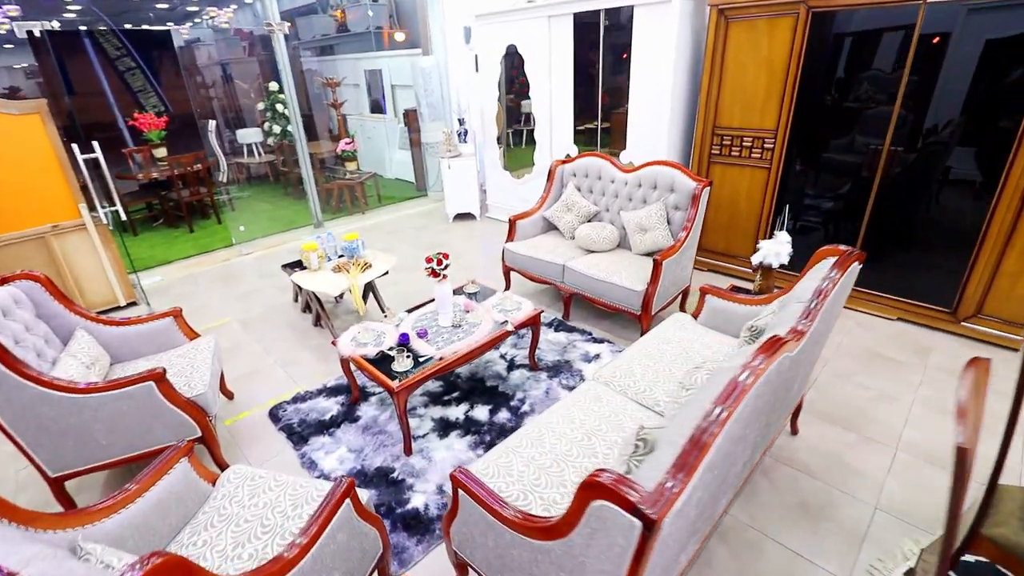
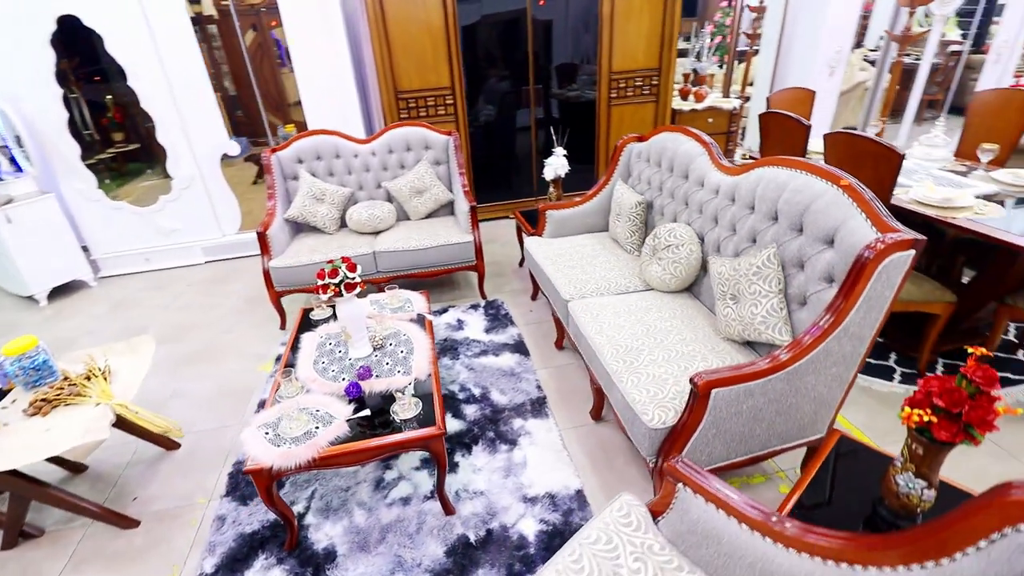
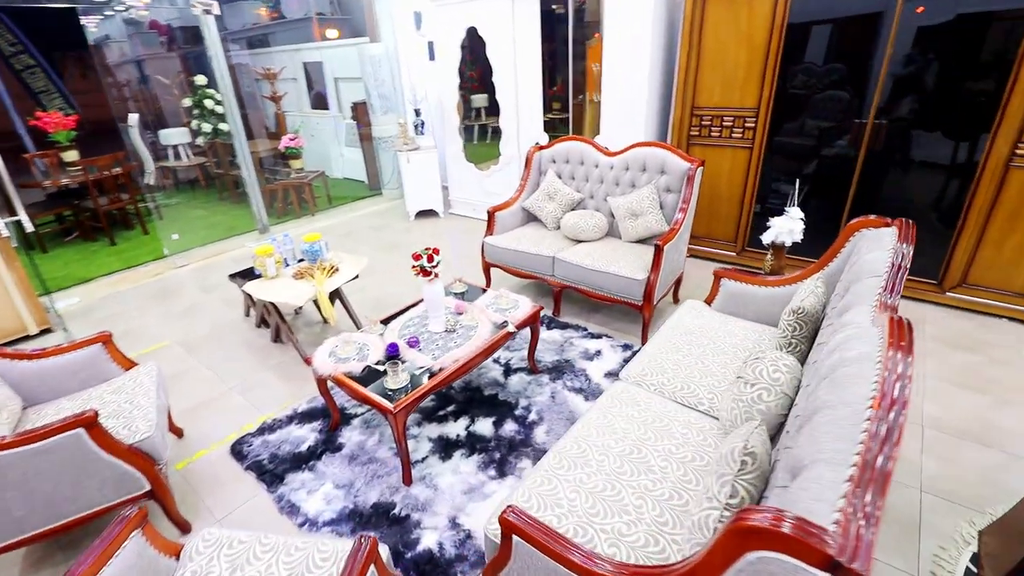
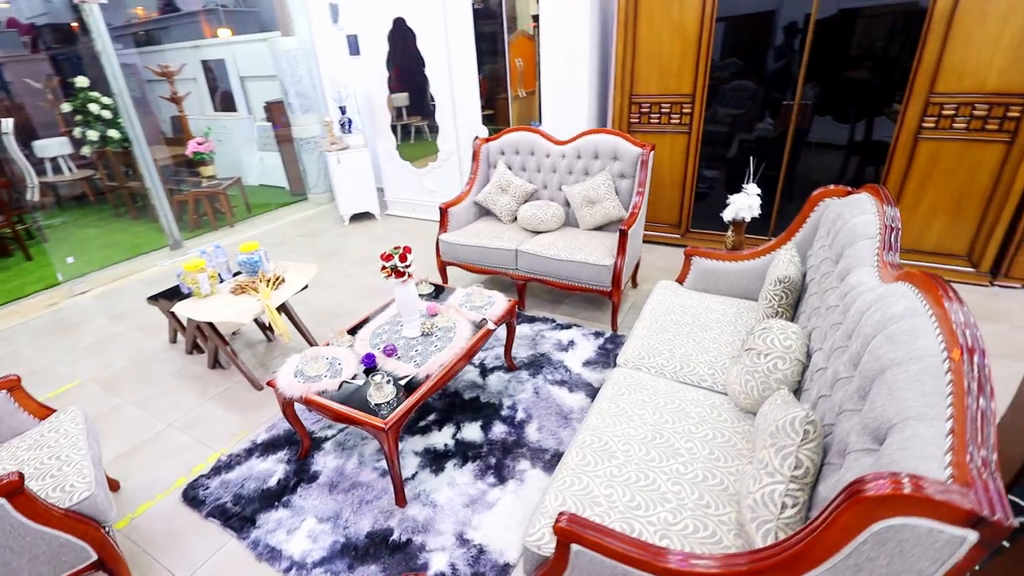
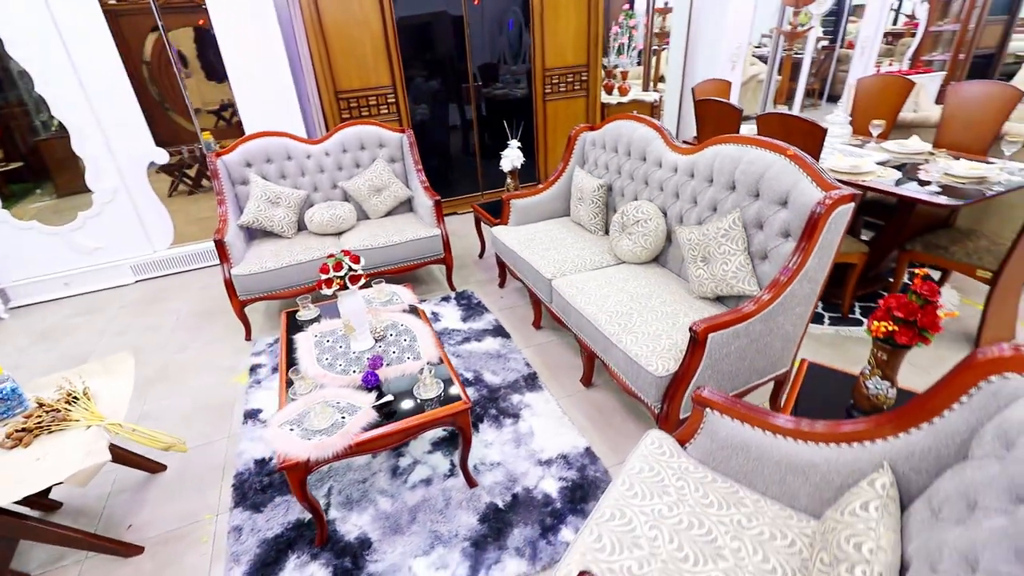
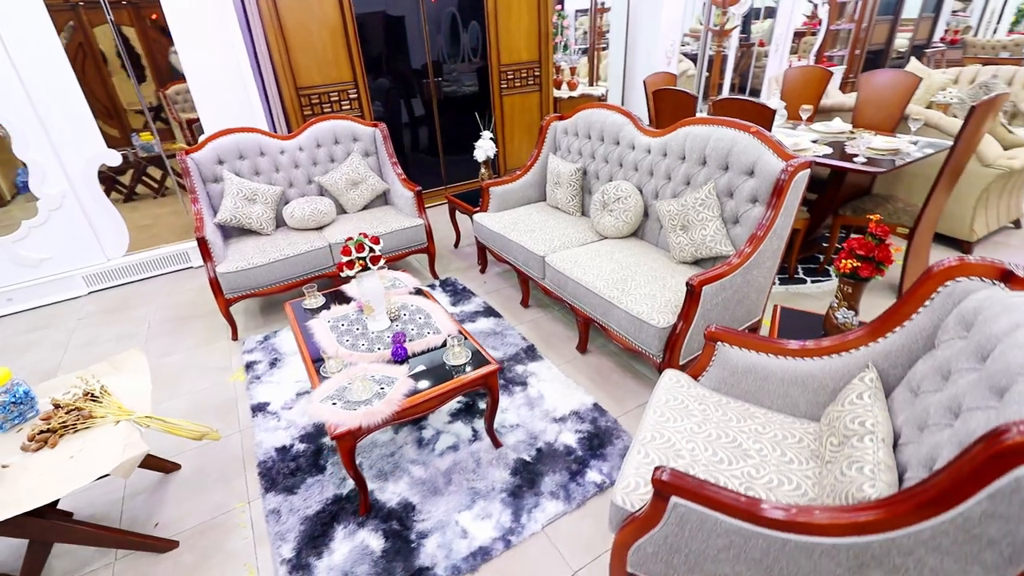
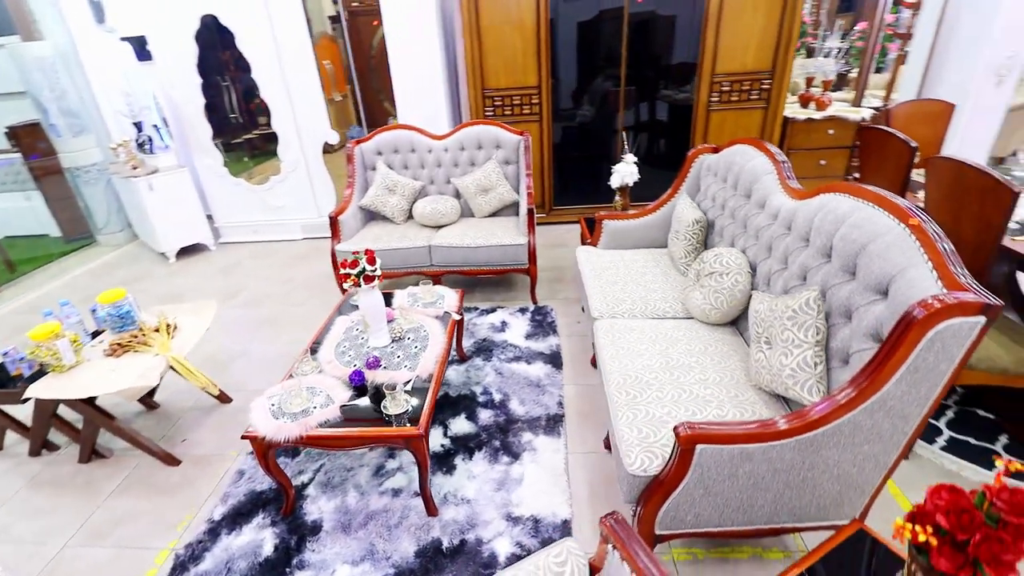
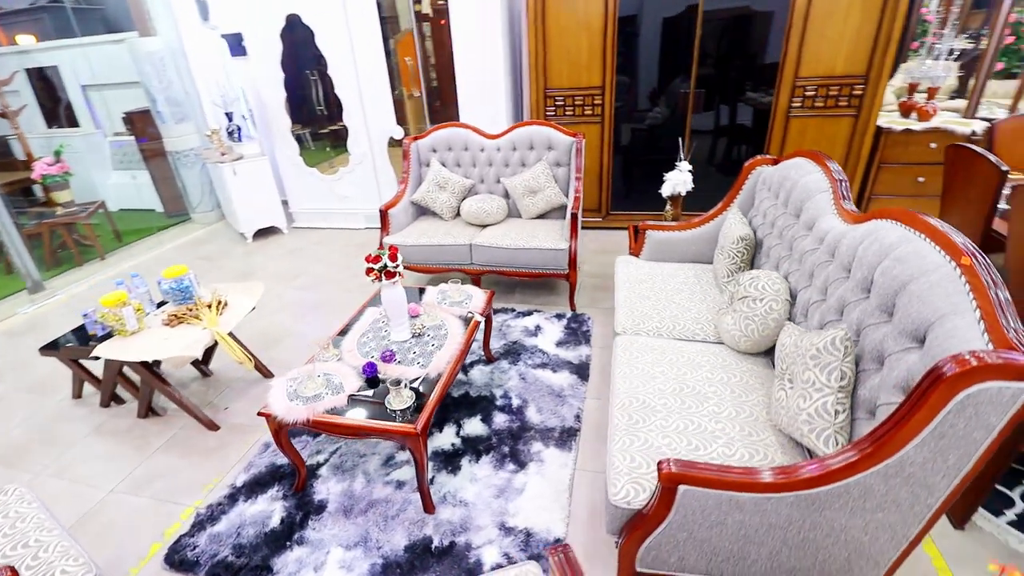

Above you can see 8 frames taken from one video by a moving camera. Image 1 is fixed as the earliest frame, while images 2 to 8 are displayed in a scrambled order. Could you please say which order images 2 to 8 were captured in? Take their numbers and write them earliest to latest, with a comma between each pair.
3, 4, 8, 7, 2, 5, 6
